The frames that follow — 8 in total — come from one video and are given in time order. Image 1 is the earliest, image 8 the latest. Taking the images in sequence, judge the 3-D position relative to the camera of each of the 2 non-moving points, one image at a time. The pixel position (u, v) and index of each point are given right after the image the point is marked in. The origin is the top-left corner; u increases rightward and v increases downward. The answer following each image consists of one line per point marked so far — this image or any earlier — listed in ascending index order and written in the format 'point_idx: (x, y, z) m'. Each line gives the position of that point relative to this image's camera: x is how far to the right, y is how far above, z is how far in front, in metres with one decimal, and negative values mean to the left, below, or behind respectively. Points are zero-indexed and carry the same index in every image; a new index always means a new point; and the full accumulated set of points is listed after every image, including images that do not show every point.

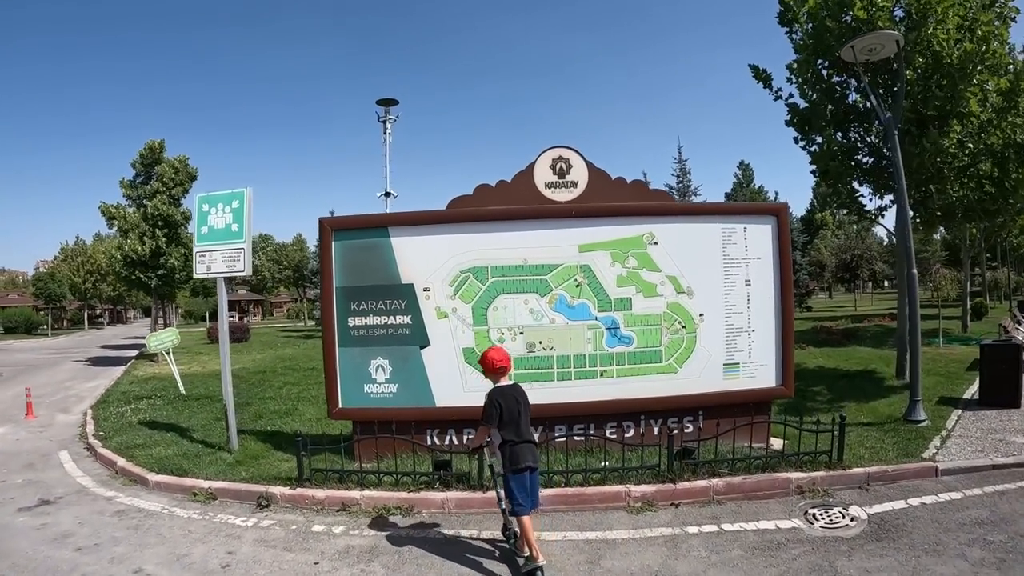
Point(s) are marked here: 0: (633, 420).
0: (+1.1, -1.3, +5.4) m
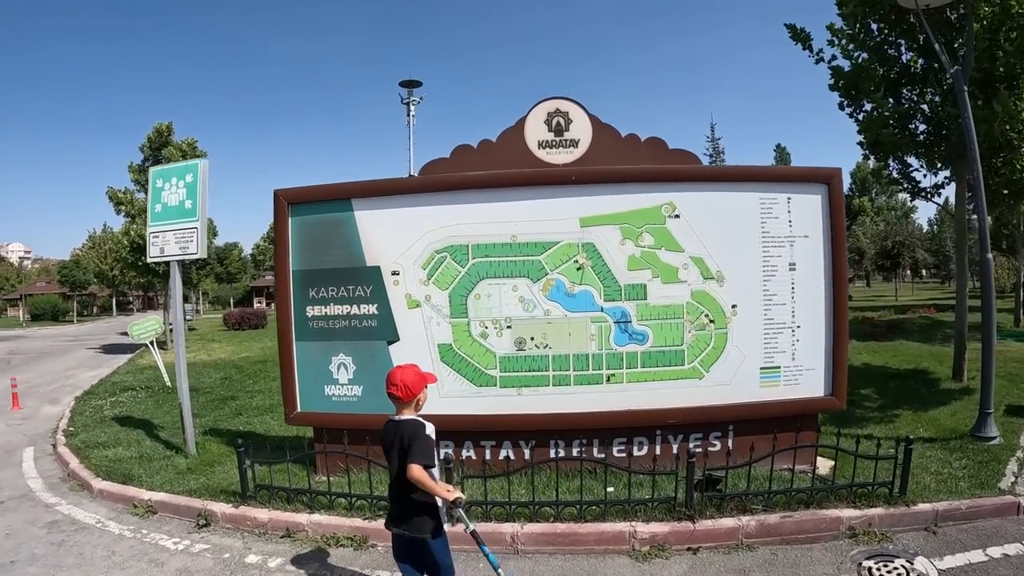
0: (+1.0, -1.2, +4.4) m
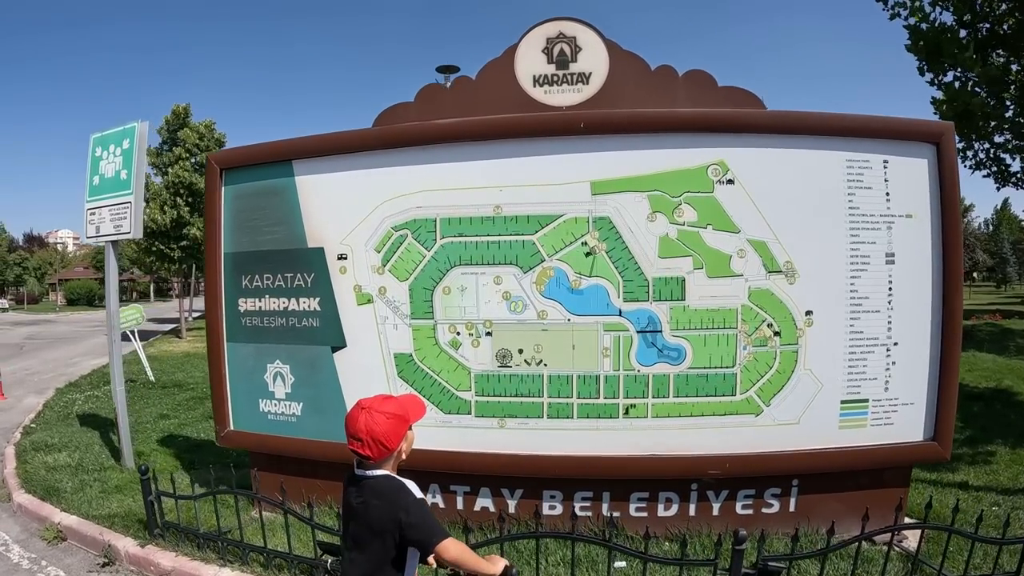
0: (+0.9, -1.2, +3.2) m
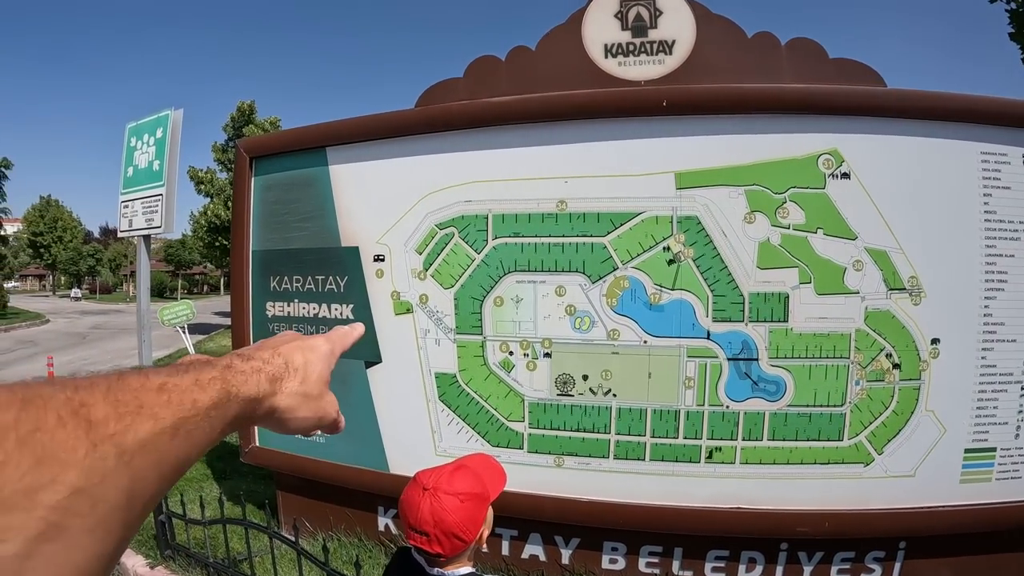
0: (+1.2, -1.3, +2.7) m
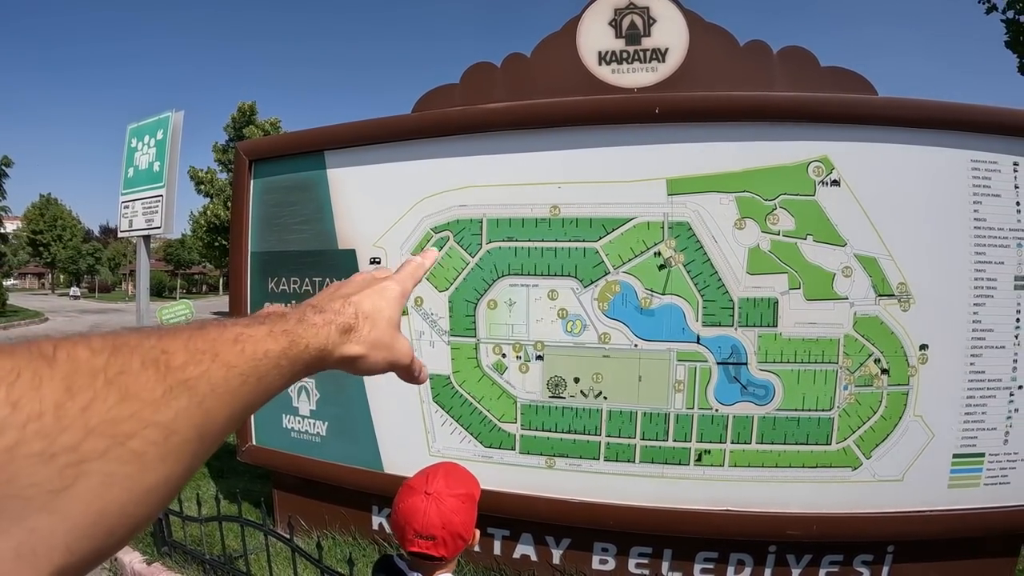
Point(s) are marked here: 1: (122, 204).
0: (+1.2, -1.3, +2.7) m
1: (-3.0, +0.7, +4.3) m
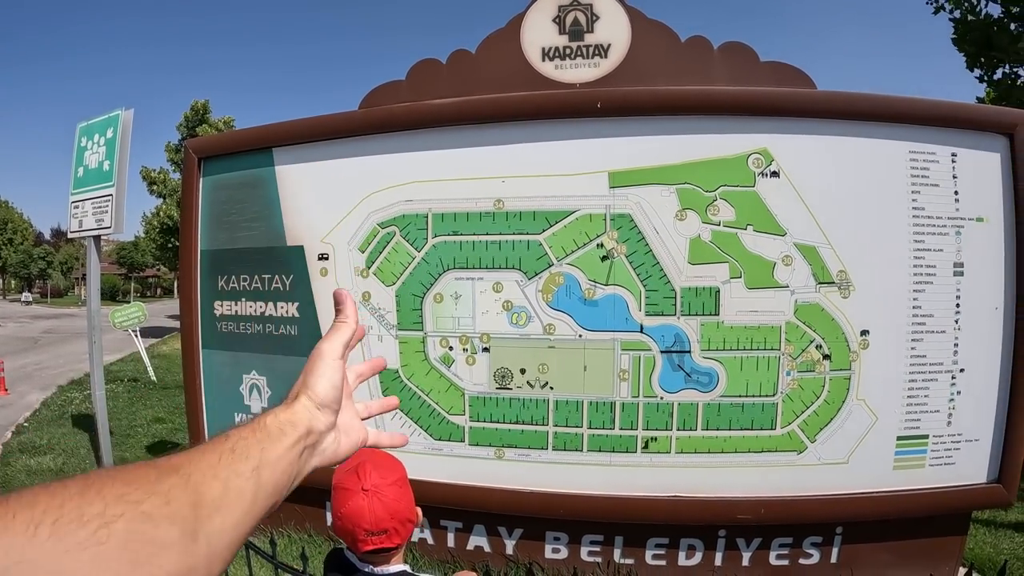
0: (+0.9, -1.2, +2.8) m
1: (-3.3, +0.6, +4.2) m
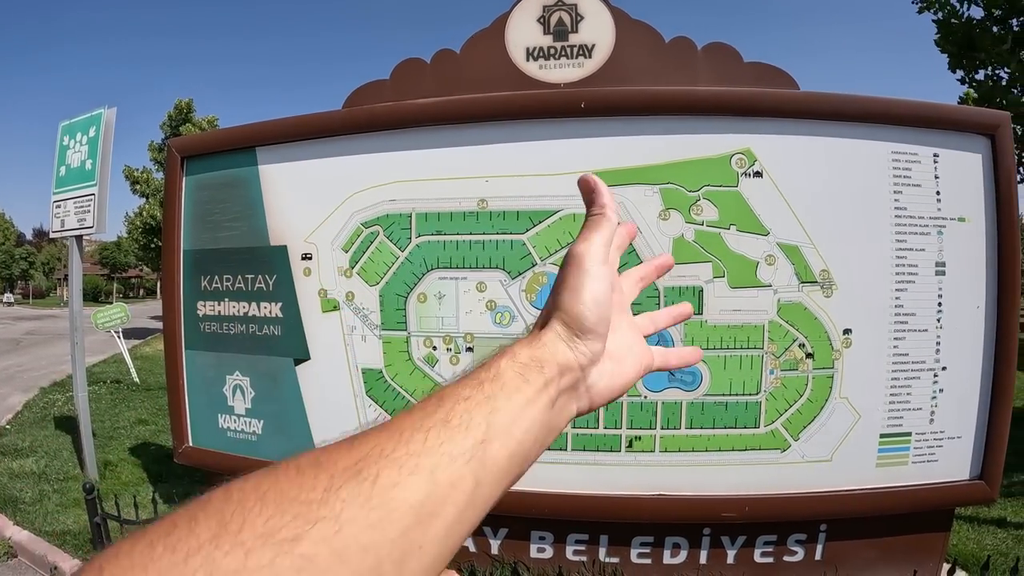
0: (+0.9, -1.2, +2.8) m
1: (-3.4, +0.6, +4.2) m
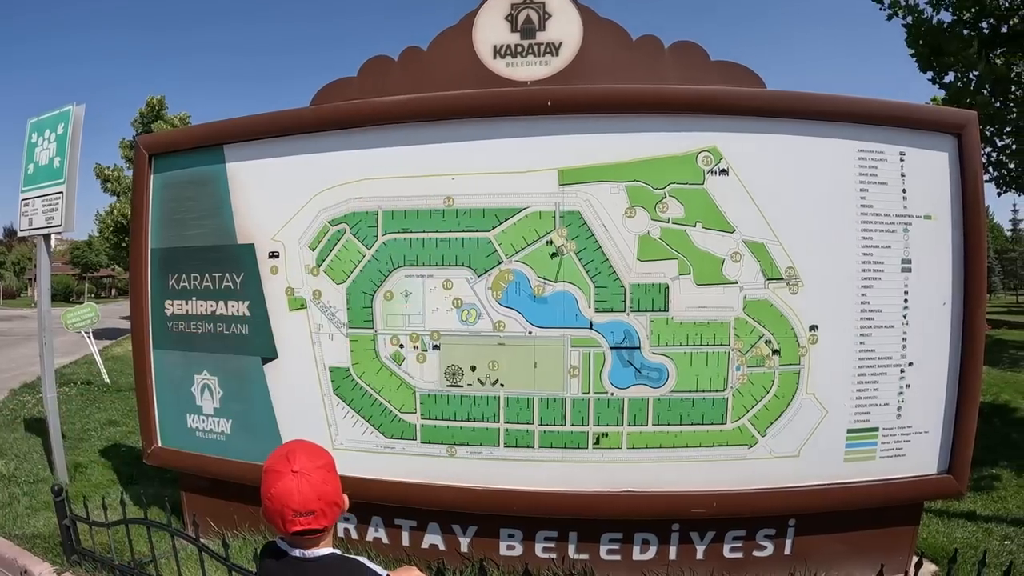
0: (+0.7, -1.2, +2.8) m
1: (-3.6, +0.6, +4.1) m
